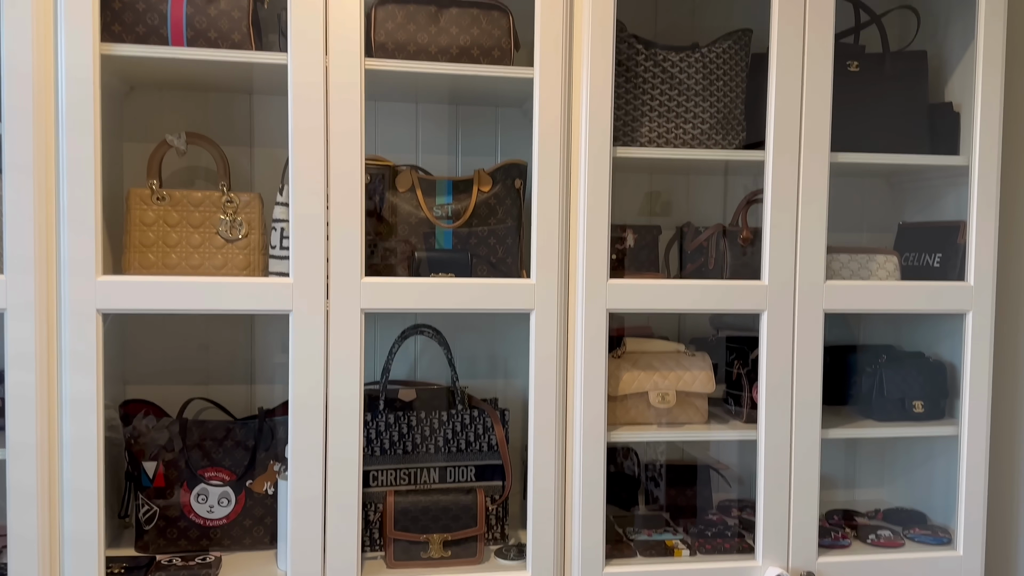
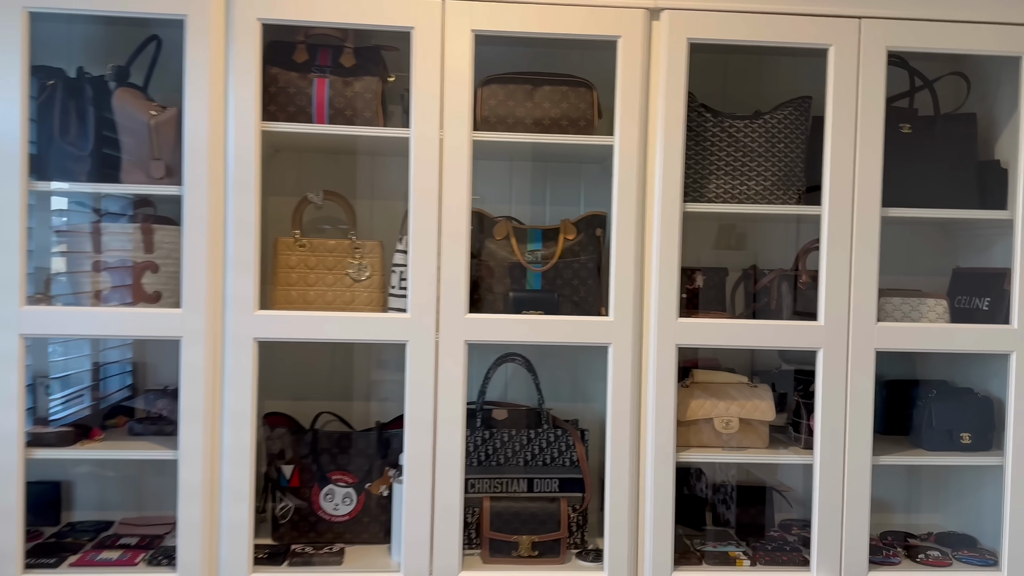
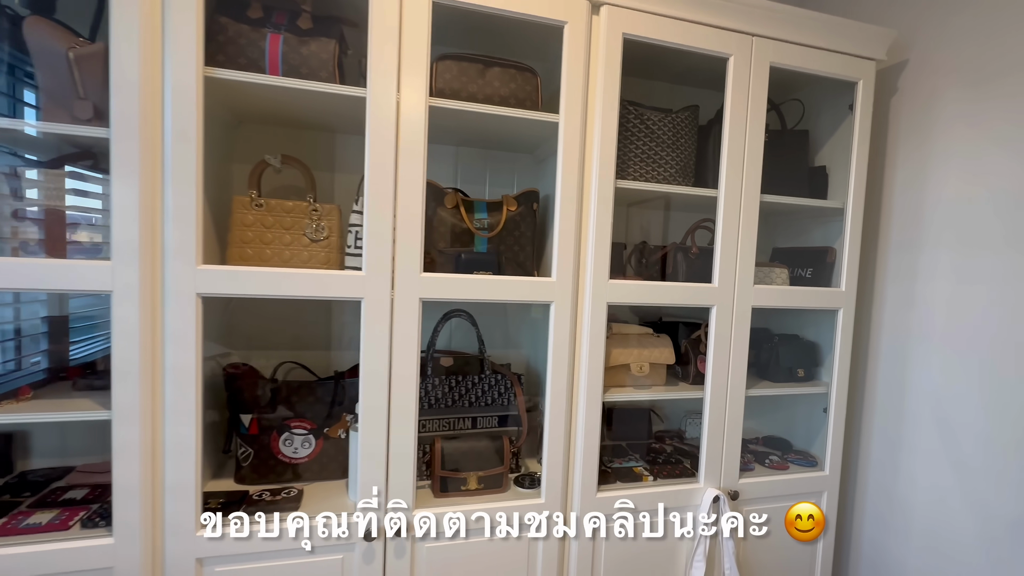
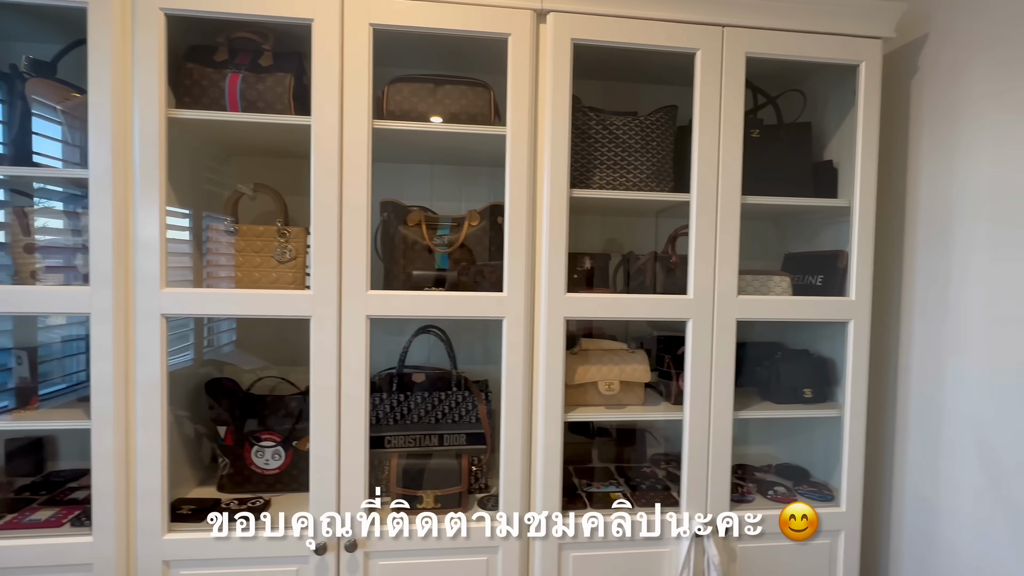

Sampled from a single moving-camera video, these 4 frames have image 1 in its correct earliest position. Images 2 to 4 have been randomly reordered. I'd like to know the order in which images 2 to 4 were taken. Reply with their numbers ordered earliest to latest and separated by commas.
2, 4, 3
